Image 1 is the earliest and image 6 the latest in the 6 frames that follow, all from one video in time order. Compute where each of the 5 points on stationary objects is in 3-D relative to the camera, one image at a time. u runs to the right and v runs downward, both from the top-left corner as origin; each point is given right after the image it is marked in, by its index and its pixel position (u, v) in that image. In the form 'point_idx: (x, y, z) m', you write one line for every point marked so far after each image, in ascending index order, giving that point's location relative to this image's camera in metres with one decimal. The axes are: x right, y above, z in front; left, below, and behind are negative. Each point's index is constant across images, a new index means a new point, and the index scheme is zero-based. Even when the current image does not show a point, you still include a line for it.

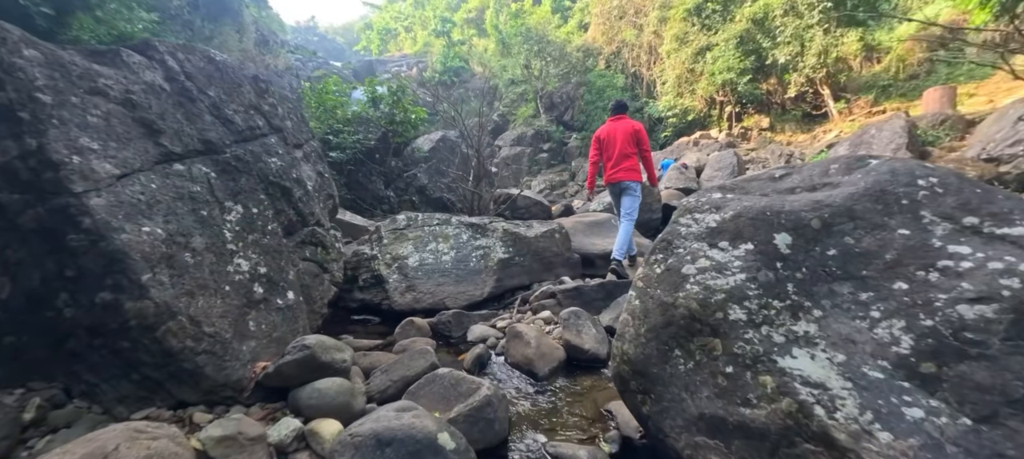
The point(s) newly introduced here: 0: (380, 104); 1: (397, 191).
0: (-2.5, +2.3, +7.9) m
1: (-2.1, +0.7, +7.9) m
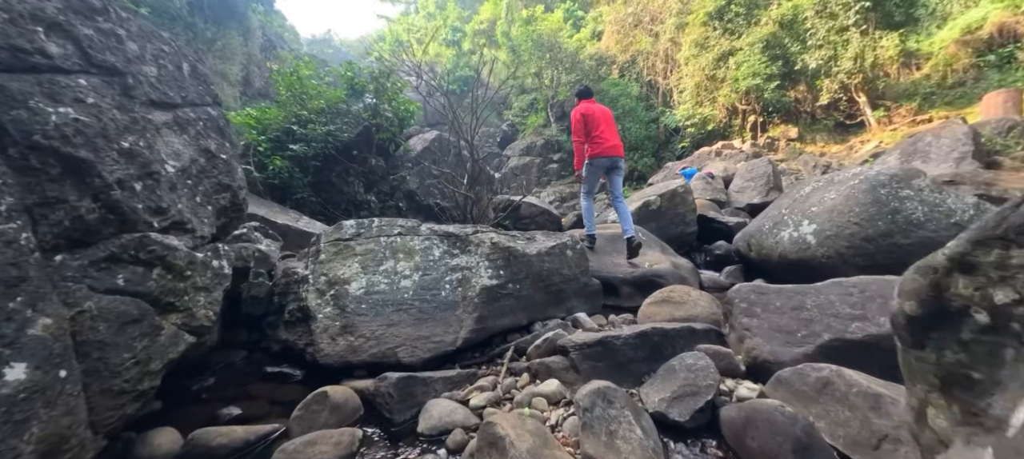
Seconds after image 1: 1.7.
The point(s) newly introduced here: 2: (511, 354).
0: (-2.4, +2.2, +6.7) m
1: (-2.1, +0.5, +6.6) m
2: (0.0, -0.8, +2.6) m
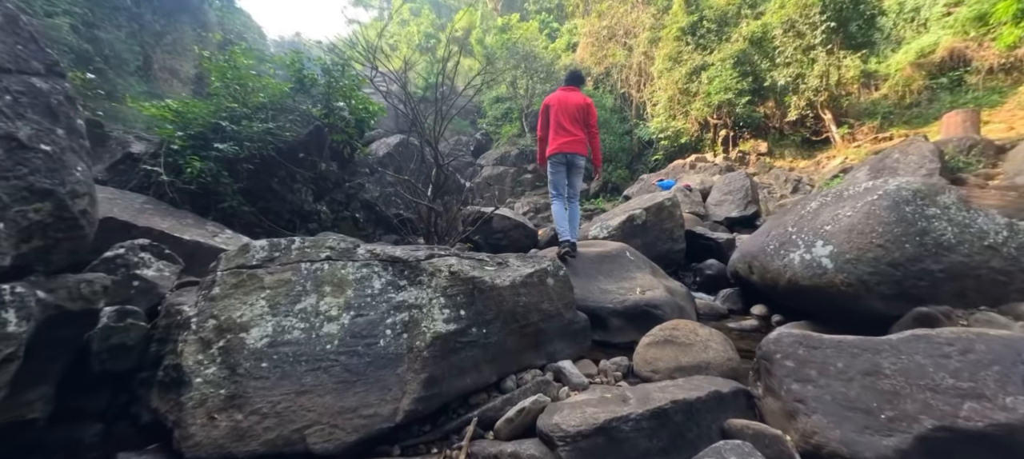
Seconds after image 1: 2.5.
0: (-2.8, +2.0, +5.9) m
1: (-2.5, +0.3, +5.8) m
2: (-0.2, -0.9, +1.9) m
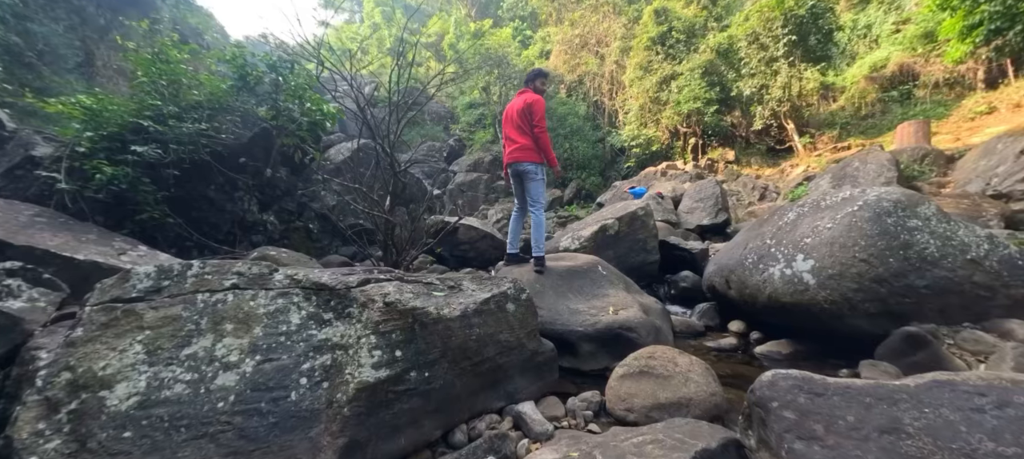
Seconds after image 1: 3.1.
0: (-3.2, +1.8, +5.4) m
1: (-2.9, +0.2, +5.3) m
2: (-0.4, -1.0, +1.5) m
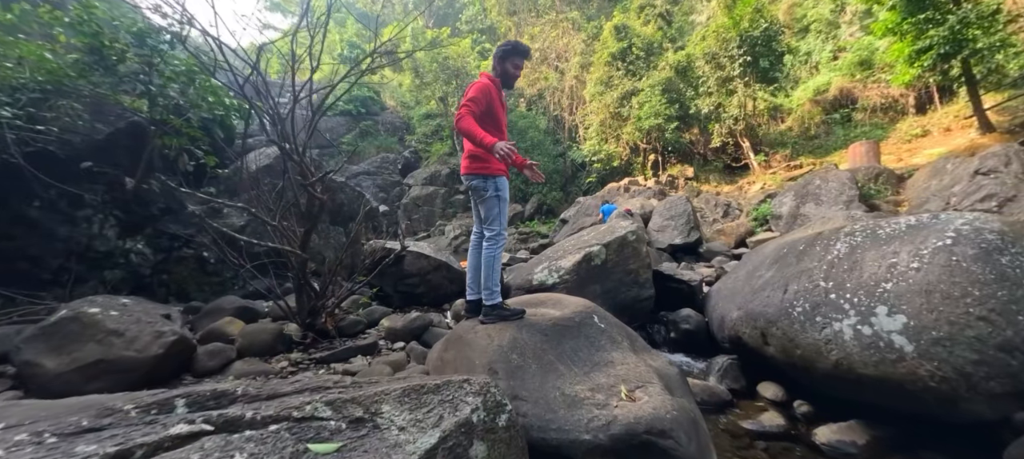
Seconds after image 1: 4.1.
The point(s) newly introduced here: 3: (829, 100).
0: (-3.6, +1.5, +4.0) m
1: (-3.3, -0.1, +3.8) m
2: (-0.4, -1.1, +0.3) m
3: (+9.9, +4.1, +13.3) m
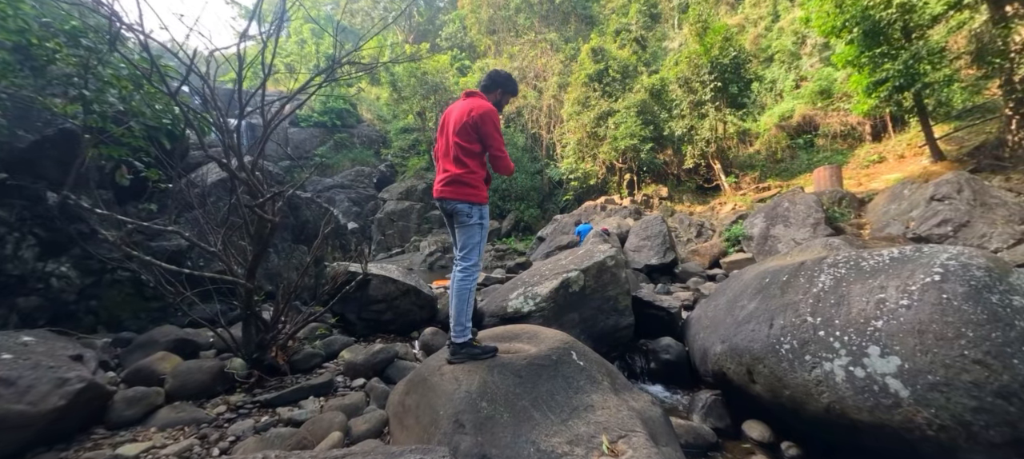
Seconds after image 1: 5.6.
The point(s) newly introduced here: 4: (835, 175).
0: (-3.8, +1.3, +3.6) m
1: (-3.5, -0.3, +3.4) m
2: (-0.4, -1.2, 0.0) m
3: (+9.2, +3.4, +13.8) m
4: (+8.1, +1.3, +10.7) m
